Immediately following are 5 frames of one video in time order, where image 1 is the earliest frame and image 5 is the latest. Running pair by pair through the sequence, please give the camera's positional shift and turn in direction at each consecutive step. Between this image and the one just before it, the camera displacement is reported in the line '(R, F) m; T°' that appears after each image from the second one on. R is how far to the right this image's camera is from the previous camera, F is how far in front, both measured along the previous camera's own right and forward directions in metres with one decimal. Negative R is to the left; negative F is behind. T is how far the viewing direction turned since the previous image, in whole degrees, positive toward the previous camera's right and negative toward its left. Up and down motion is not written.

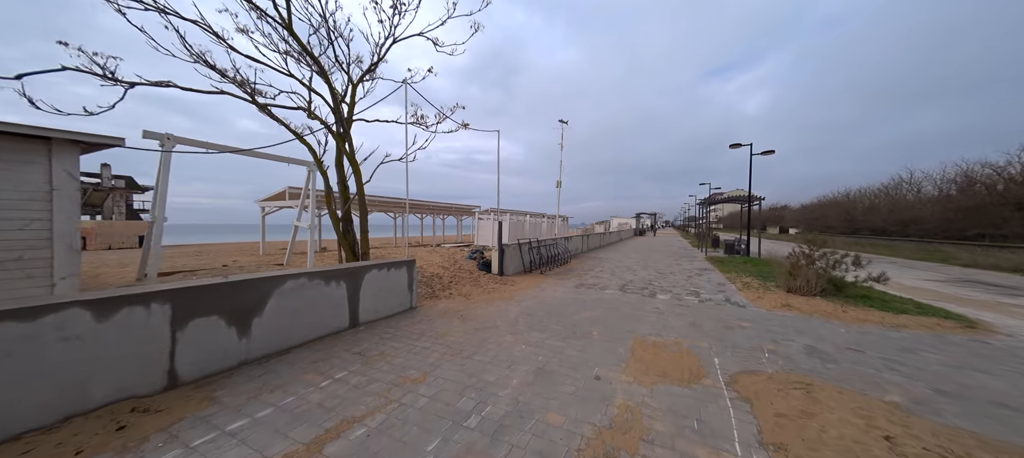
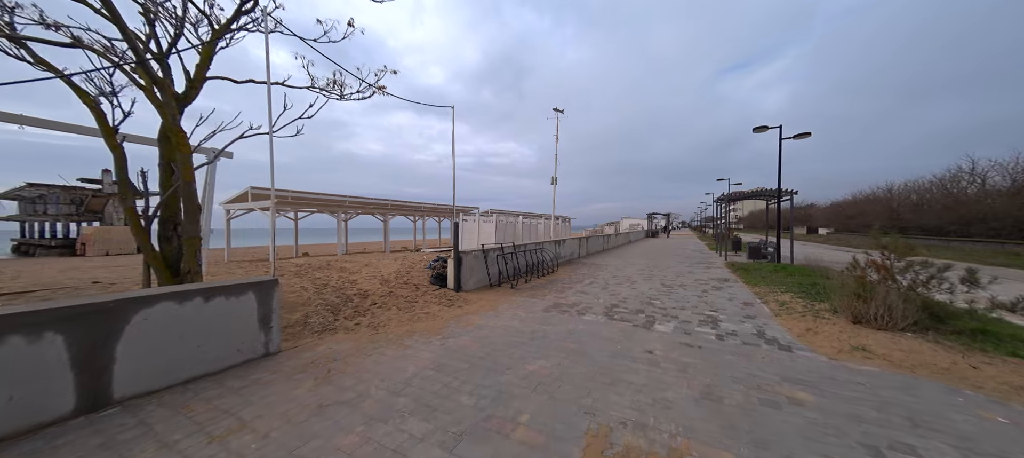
(+1.4, +2.2) m; -2°
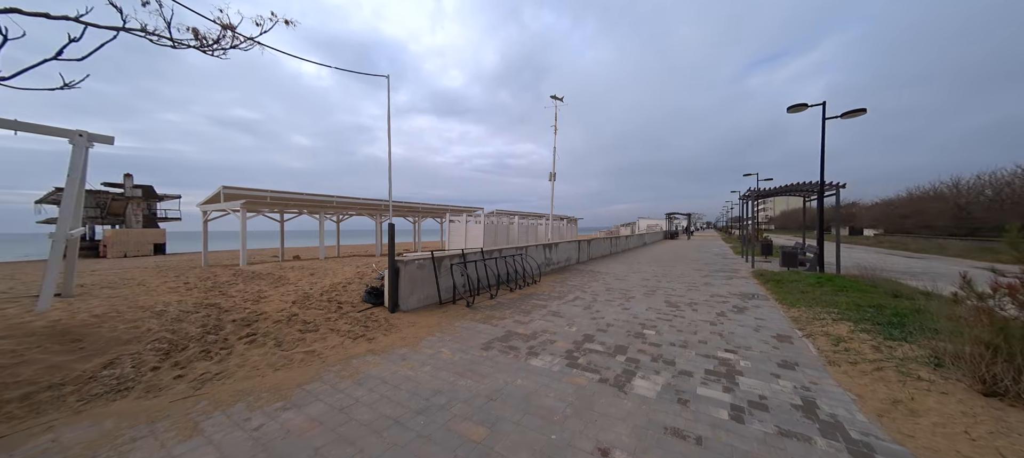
(+1.4, +1.8) m; -4°
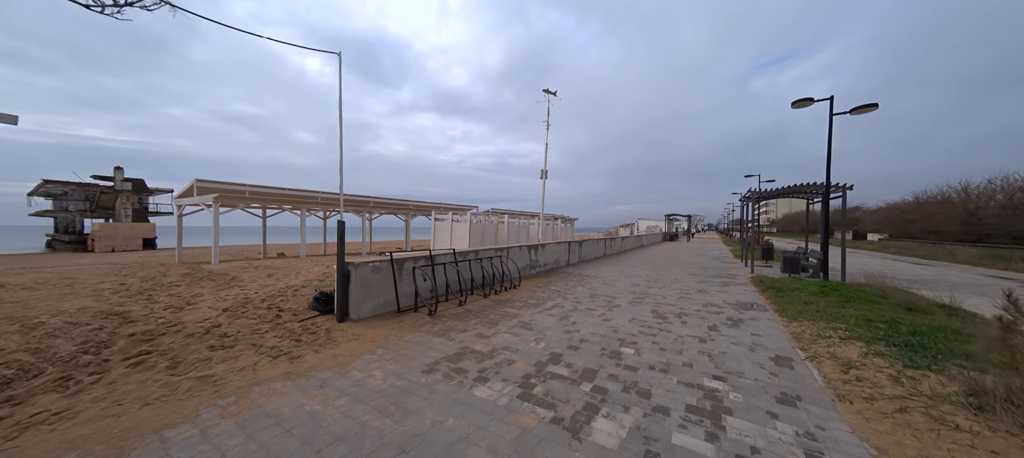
(+0.6, +0.7) m; 0°
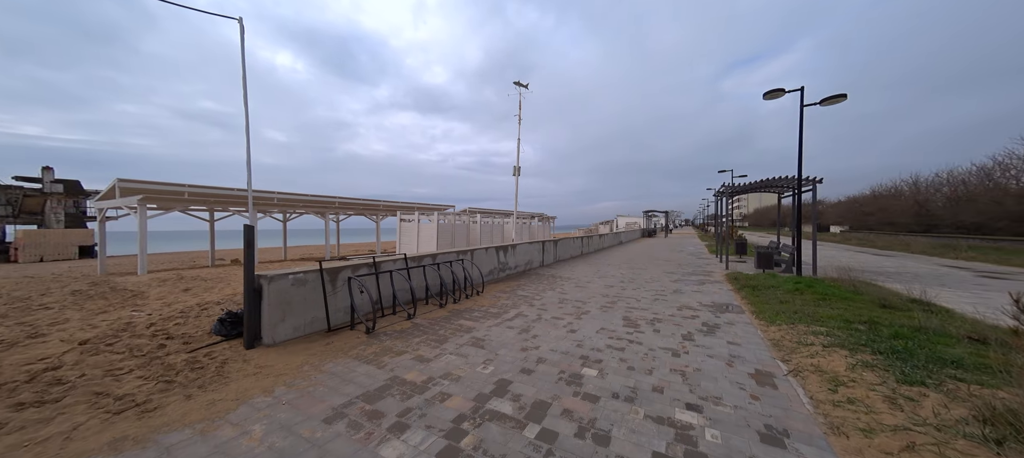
(+0.6, +0.7) m; +3°
